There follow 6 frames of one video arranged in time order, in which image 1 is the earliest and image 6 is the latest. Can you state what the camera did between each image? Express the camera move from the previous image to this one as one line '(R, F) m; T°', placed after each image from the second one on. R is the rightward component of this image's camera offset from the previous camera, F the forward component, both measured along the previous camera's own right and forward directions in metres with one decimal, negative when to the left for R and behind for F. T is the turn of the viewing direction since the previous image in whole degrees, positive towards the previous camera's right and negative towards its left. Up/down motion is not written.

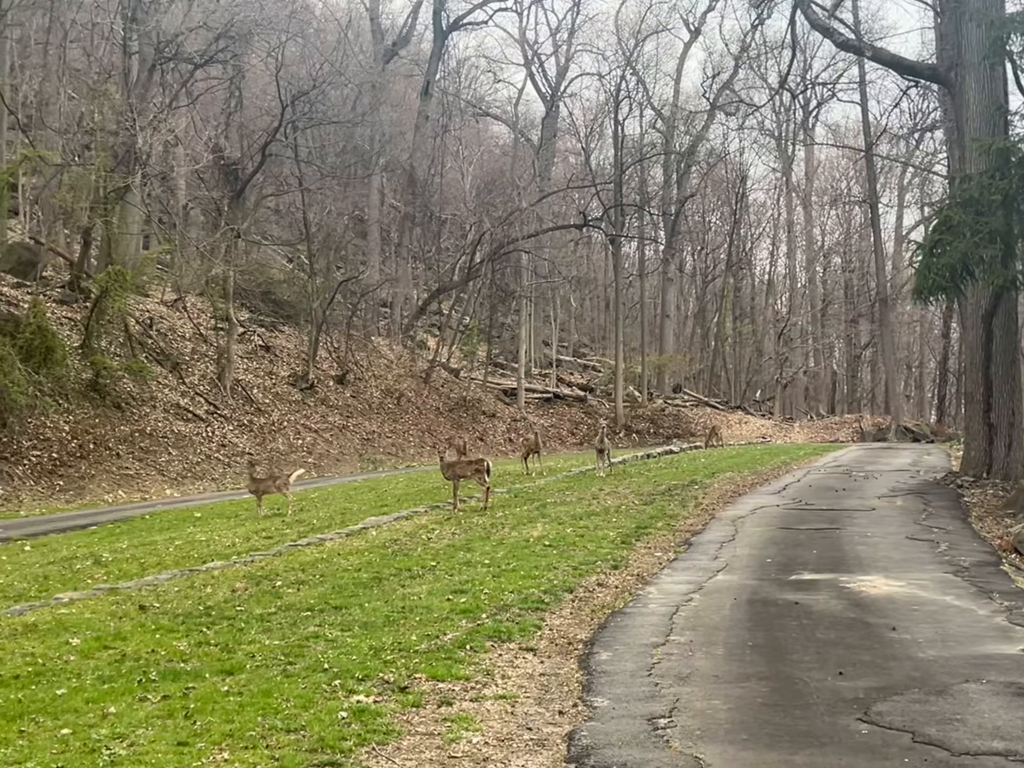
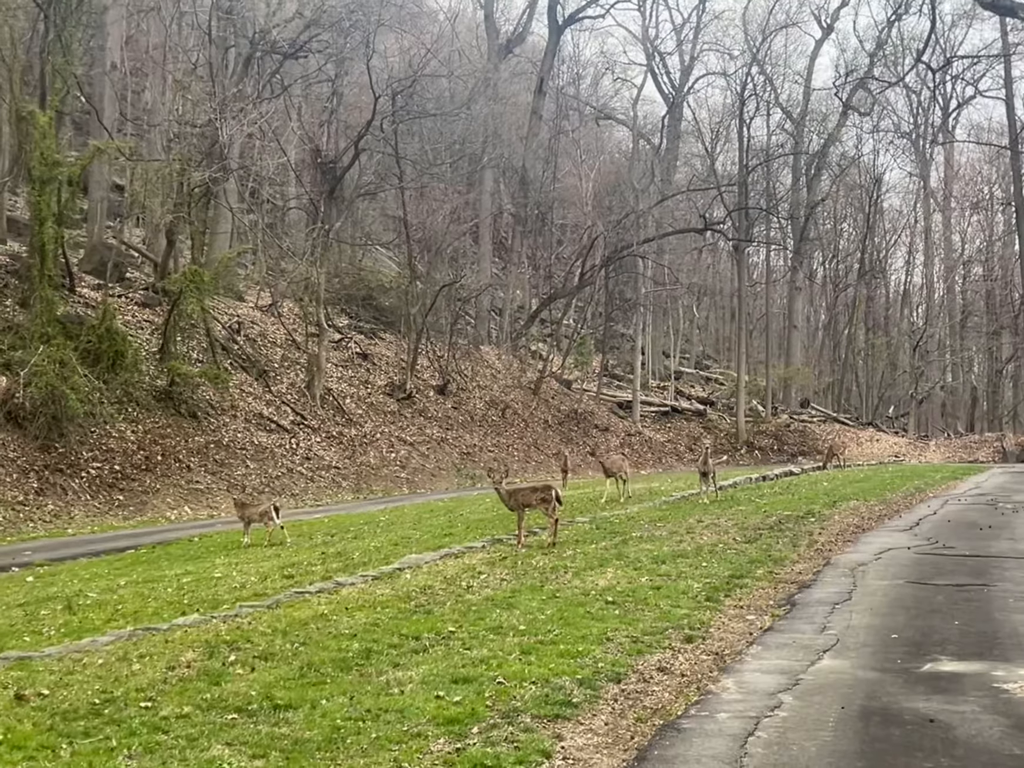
(+0.5, +2.6) m; -5°
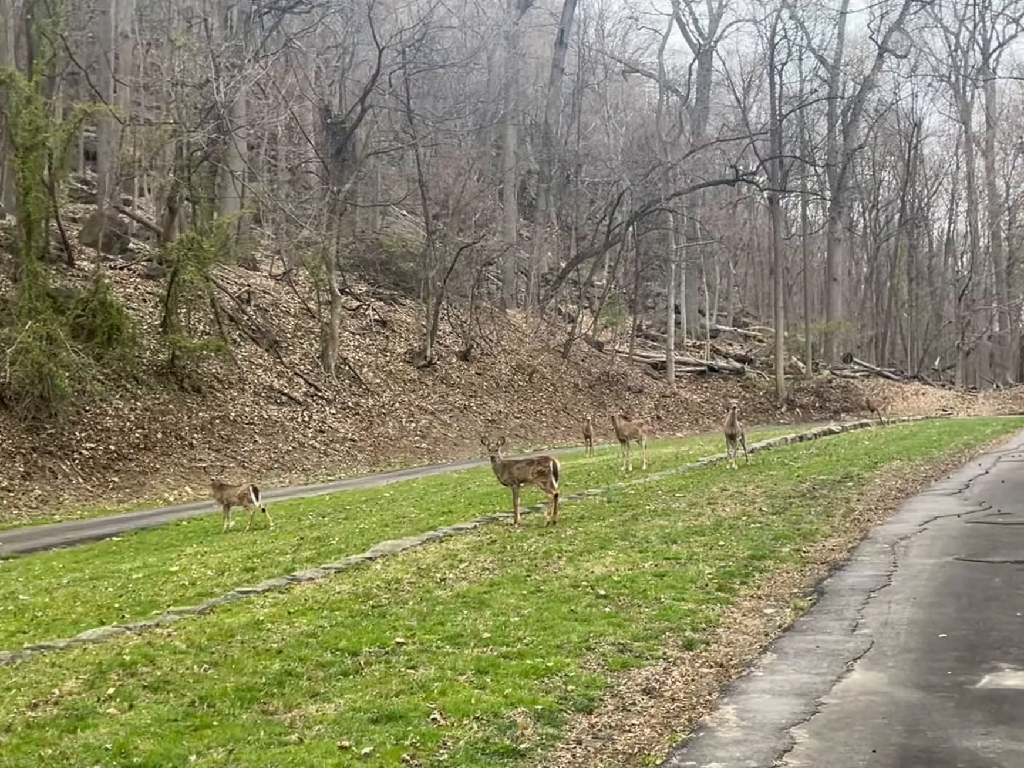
(+0.5, +1.6) m; -2°
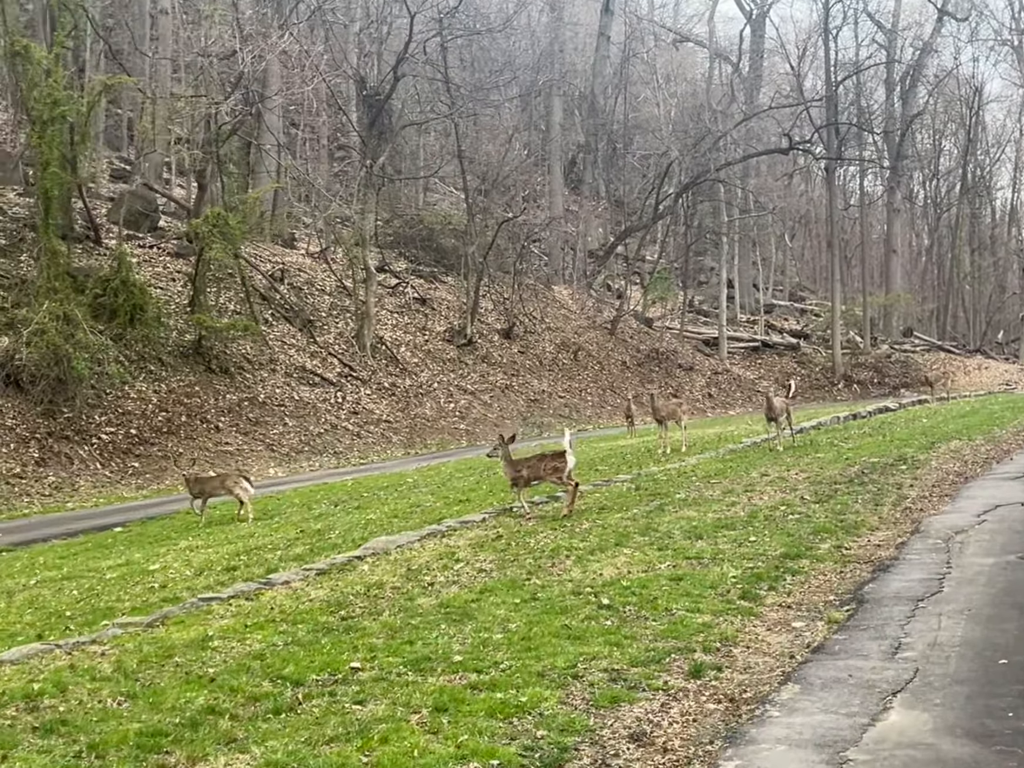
(+0.4, +1.1) m; -2°
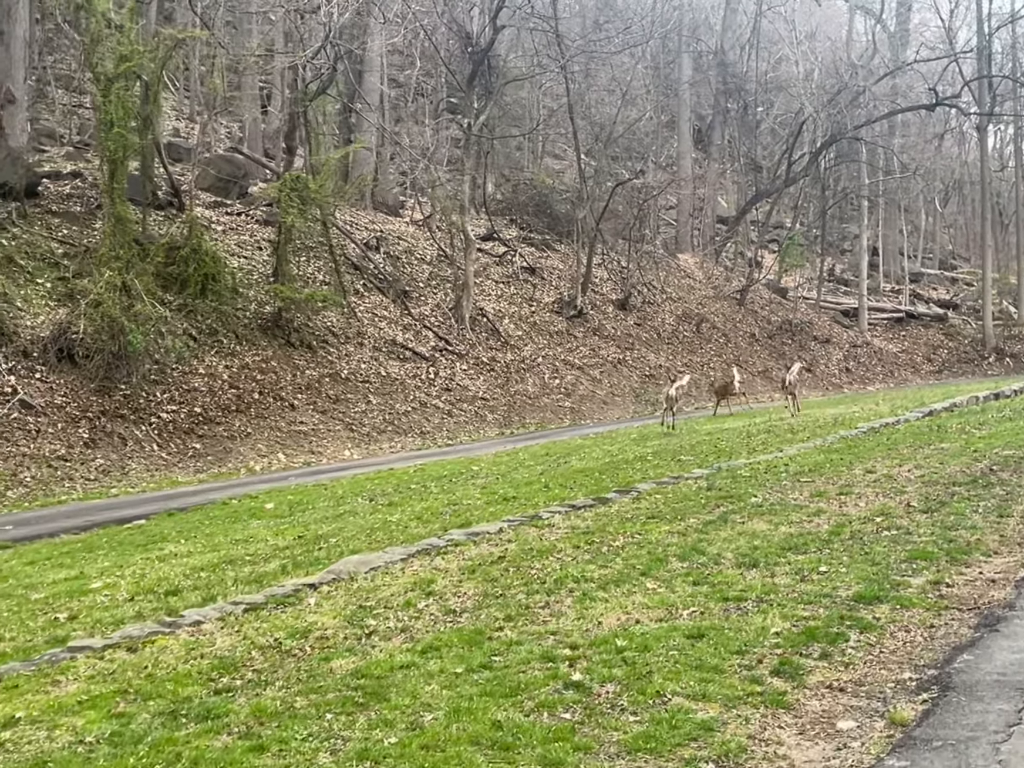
(+0.8, +2.2) m; -6°
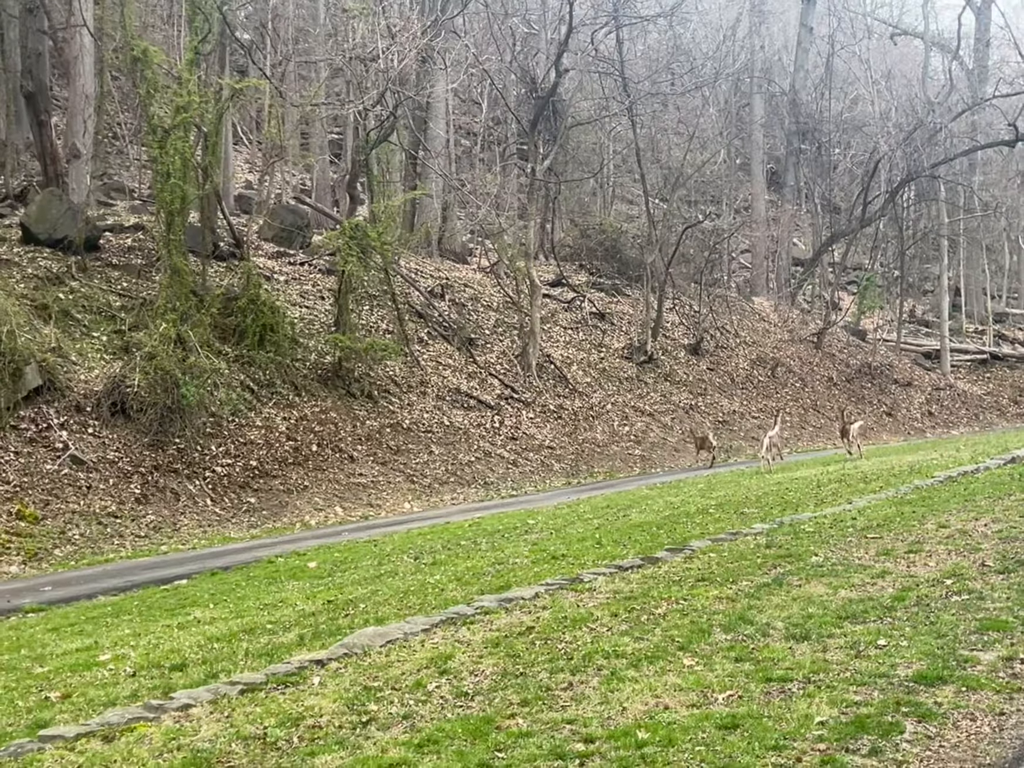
(+0.3, +0.6) m; -3°
